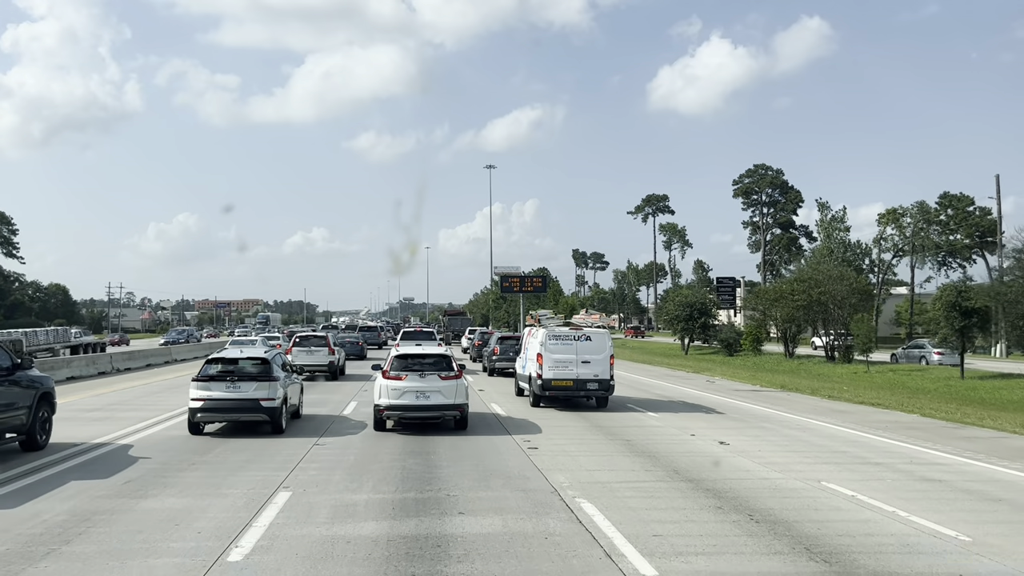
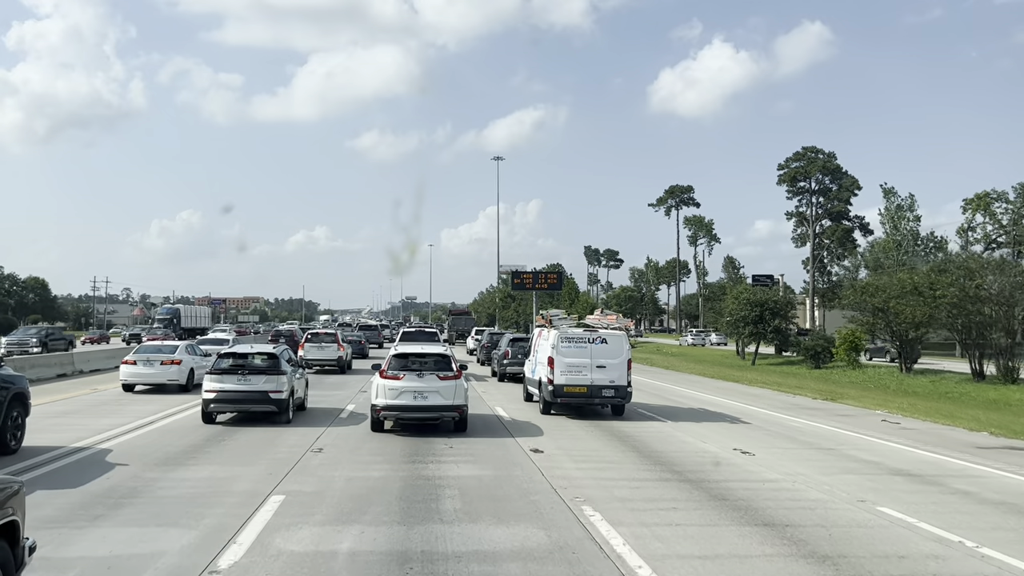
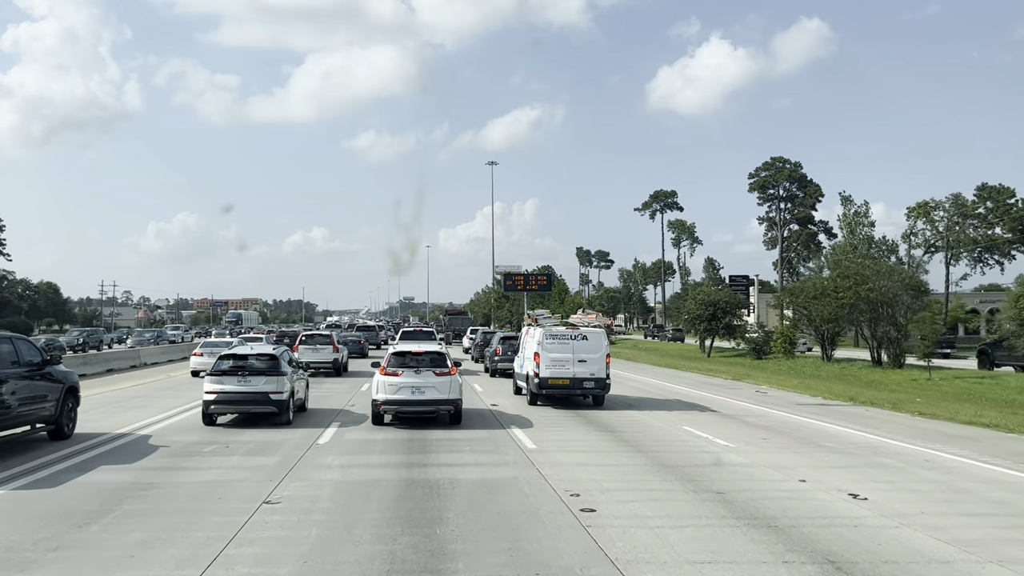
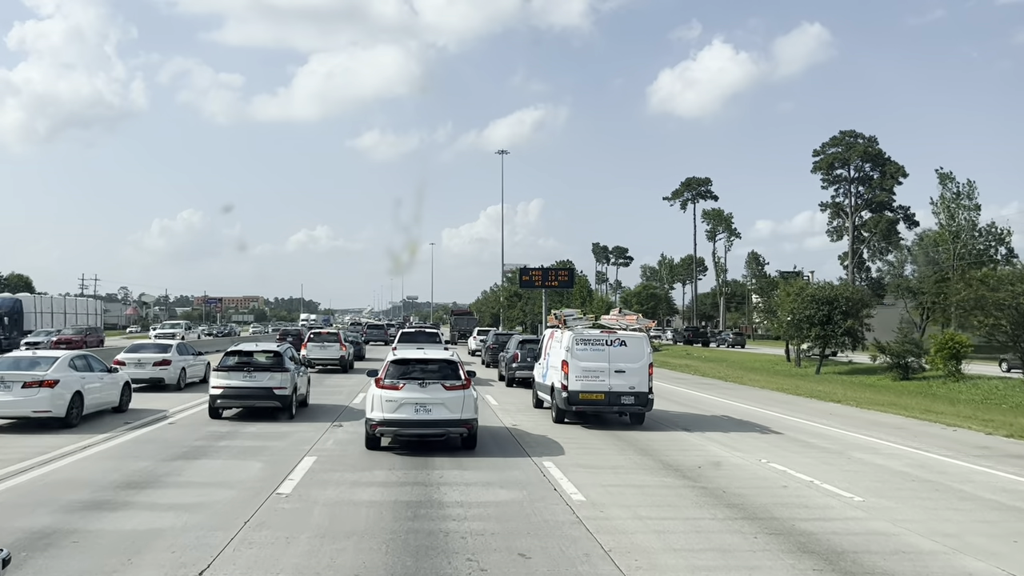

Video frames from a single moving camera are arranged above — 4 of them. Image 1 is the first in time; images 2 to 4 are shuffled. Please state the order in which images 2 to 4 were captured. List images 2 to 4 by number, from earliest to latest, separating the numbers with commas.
3, 2, 4
